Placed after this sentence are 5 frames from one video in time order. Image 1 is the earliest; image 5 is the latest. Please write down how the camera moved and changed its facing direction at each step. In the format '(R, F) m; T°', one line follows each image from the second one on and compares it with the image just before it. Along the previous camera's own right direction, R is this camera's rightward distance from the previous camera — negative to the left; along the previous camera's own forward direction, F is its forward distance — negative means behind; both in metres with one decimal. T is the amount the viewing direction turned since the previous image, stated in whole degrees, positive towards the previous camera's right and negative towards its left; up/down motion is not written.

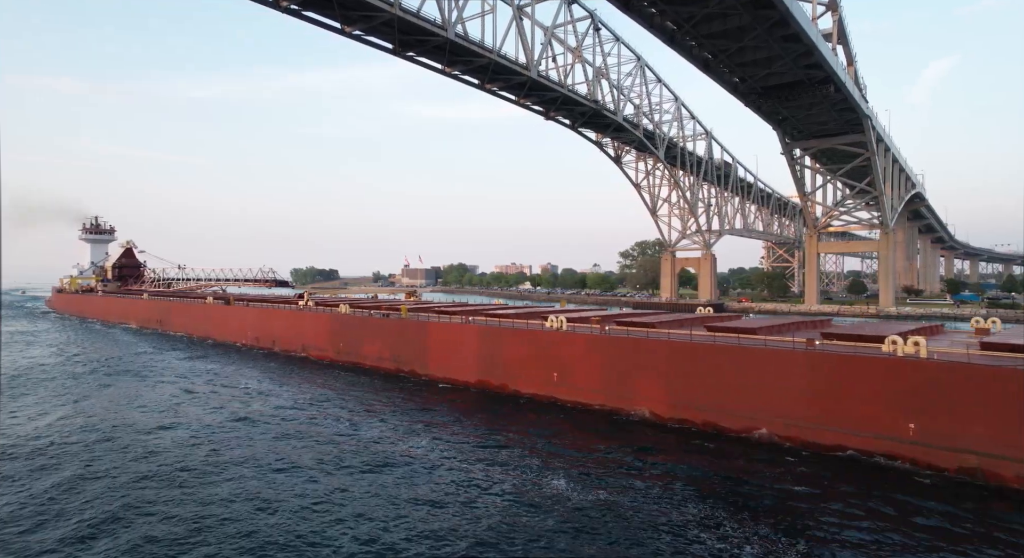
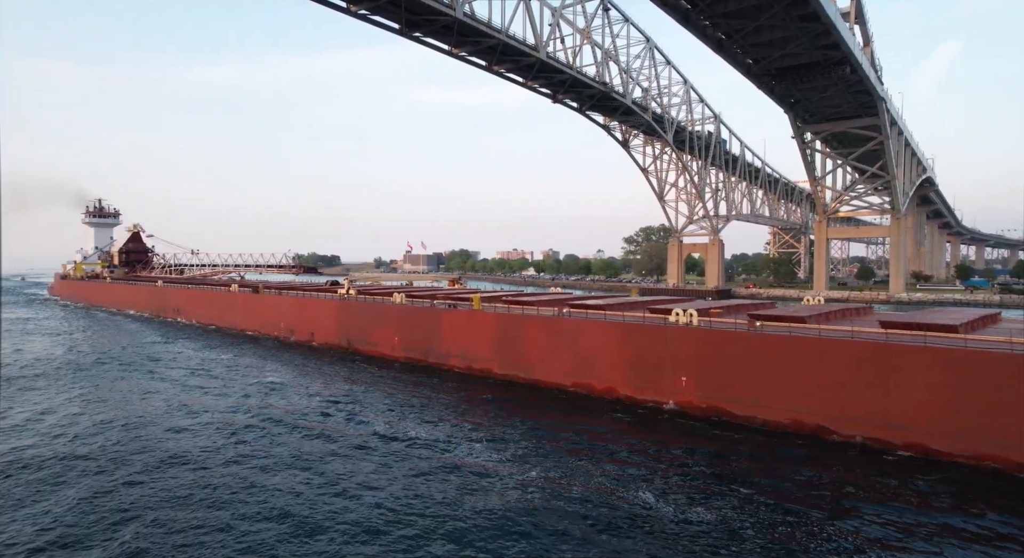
(-0.5, +0.6) m; 0°
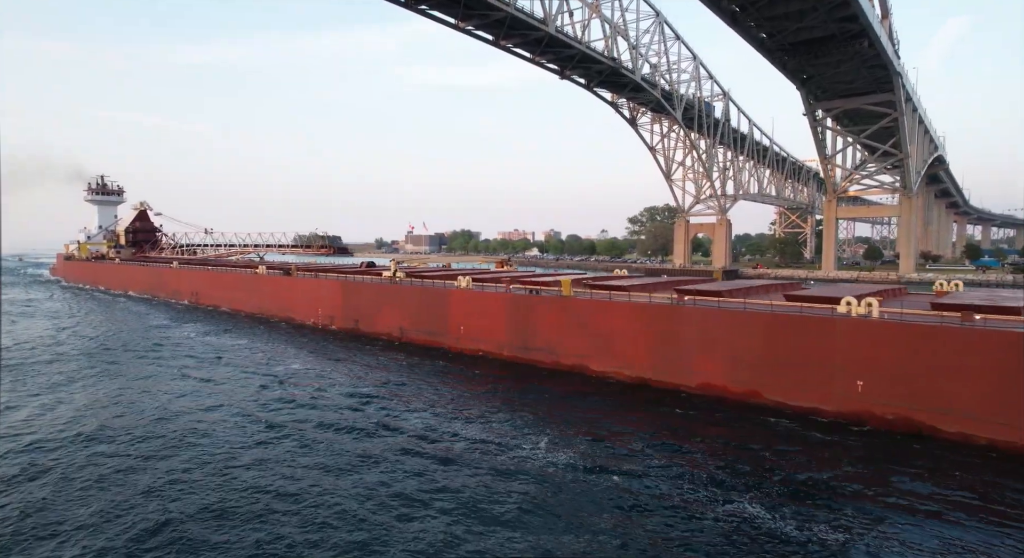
(-0.5, +0.6) m; 0°
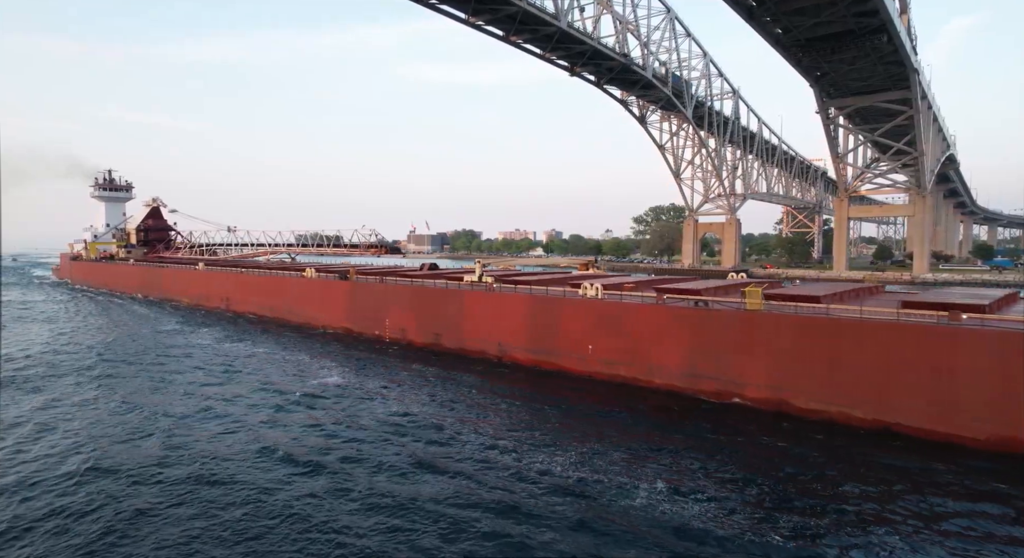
(-0.6, +0.7) m; 0°
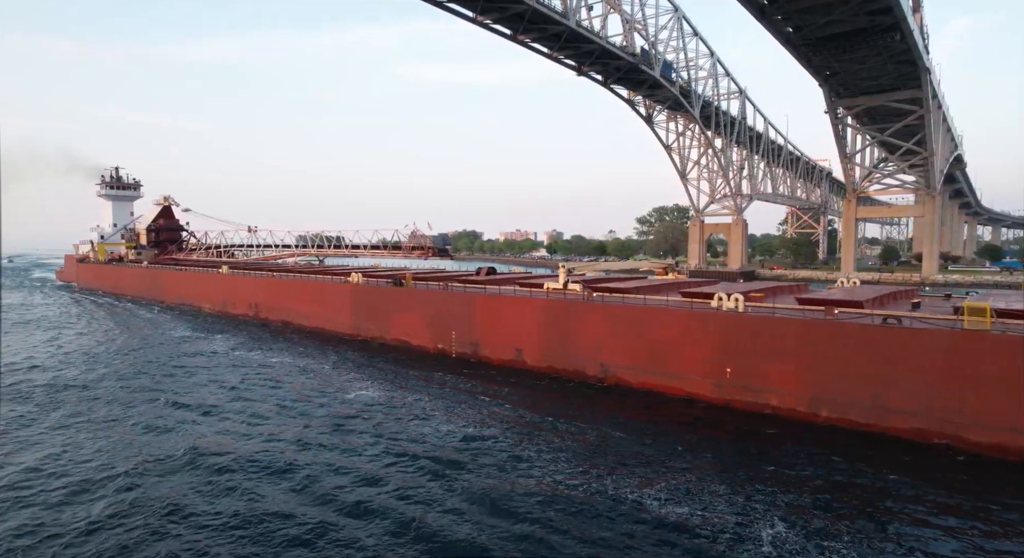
(-0.4, +0.5) m; 0°
